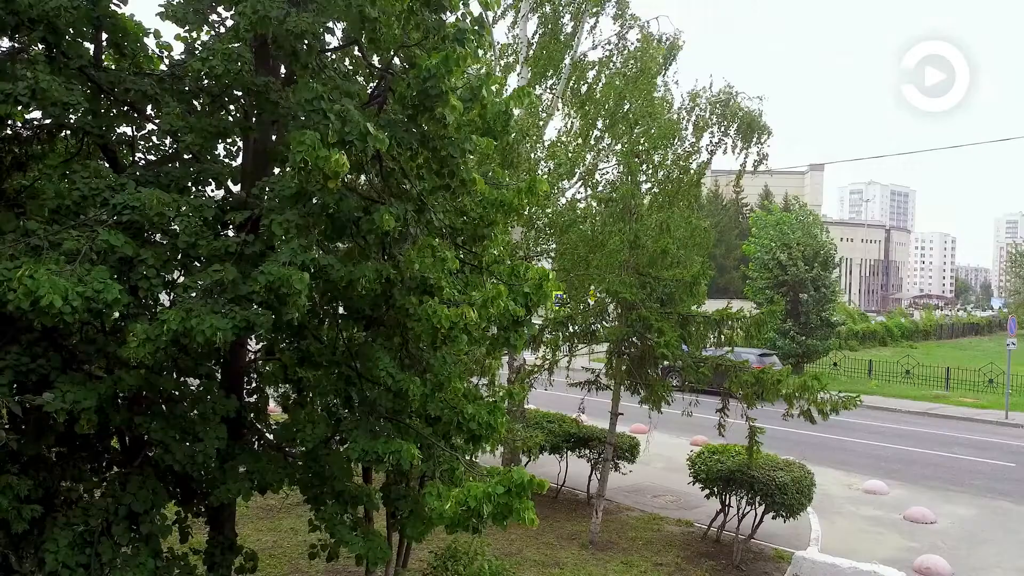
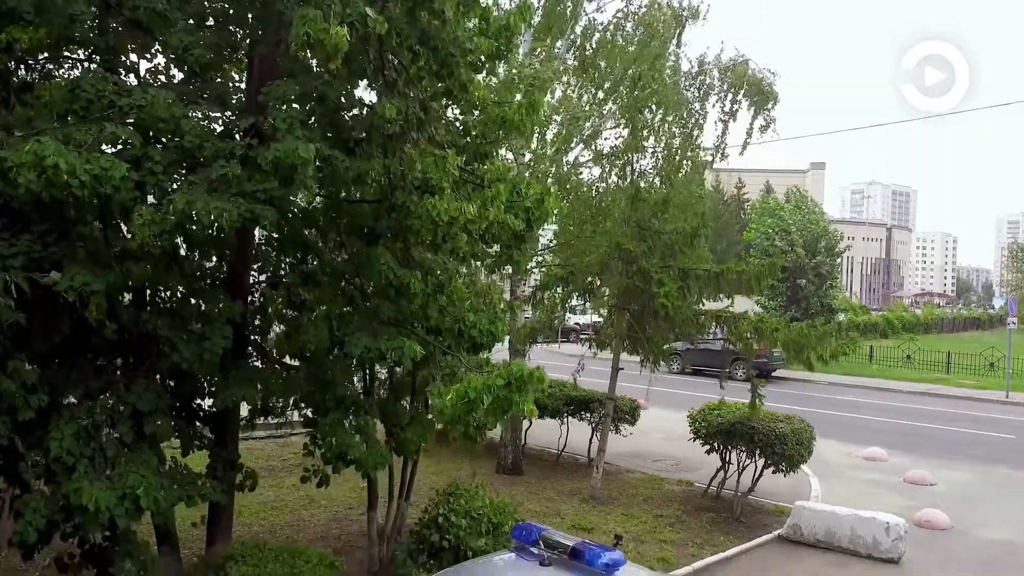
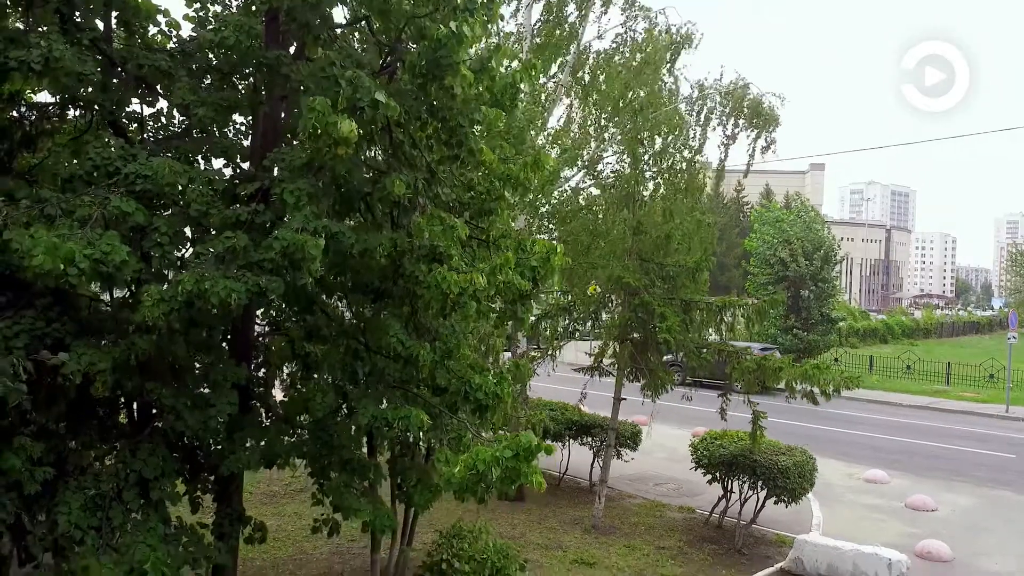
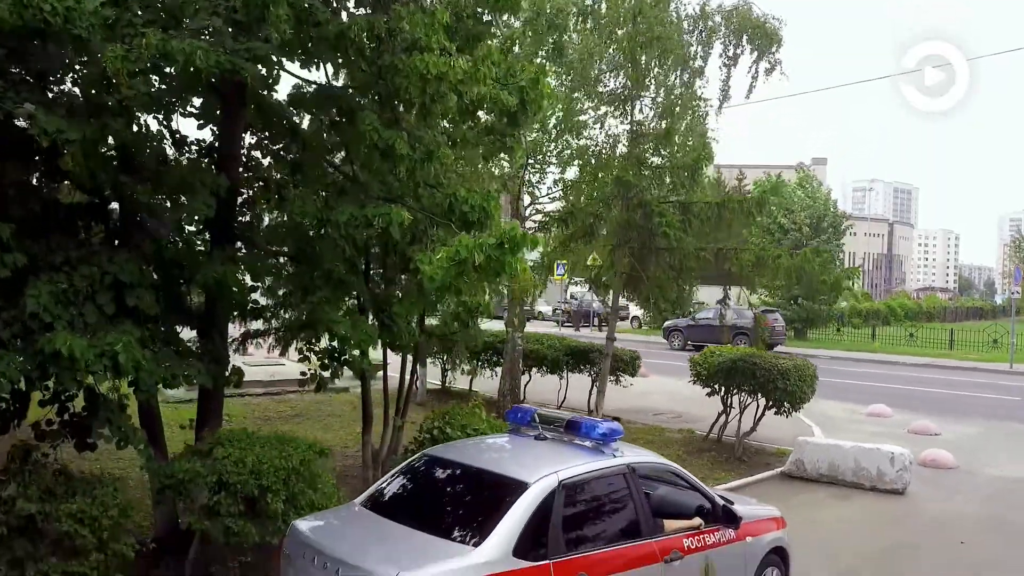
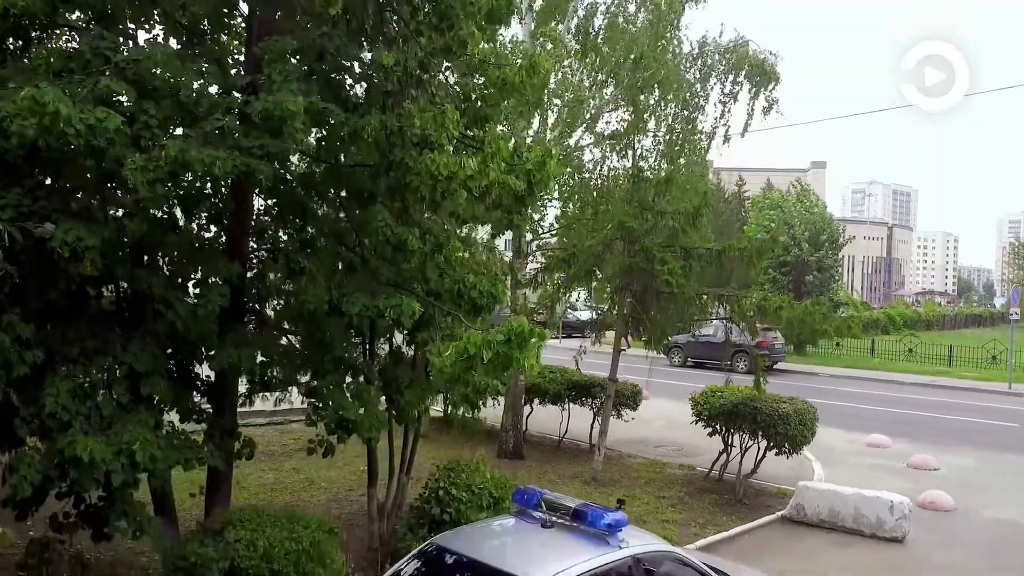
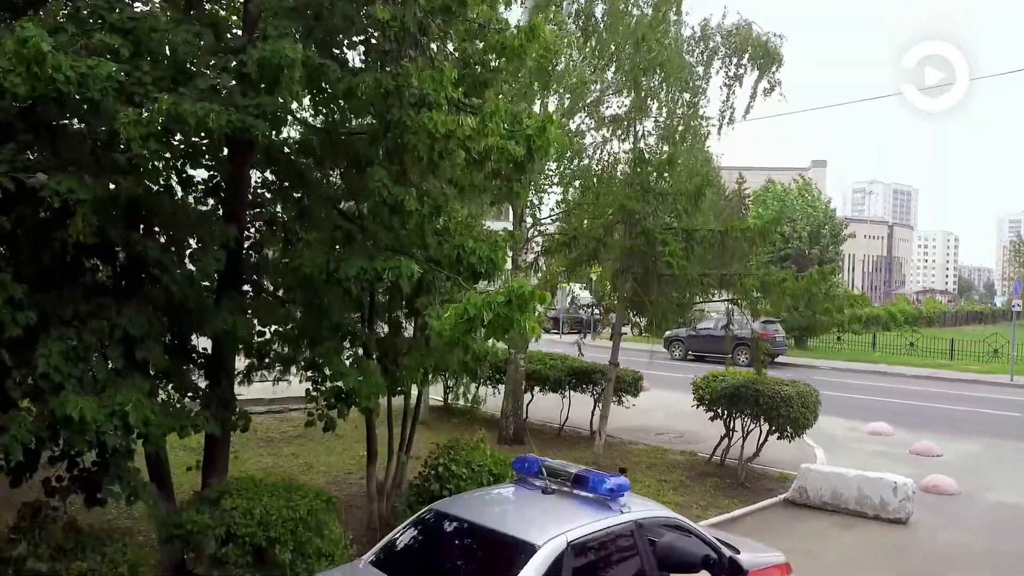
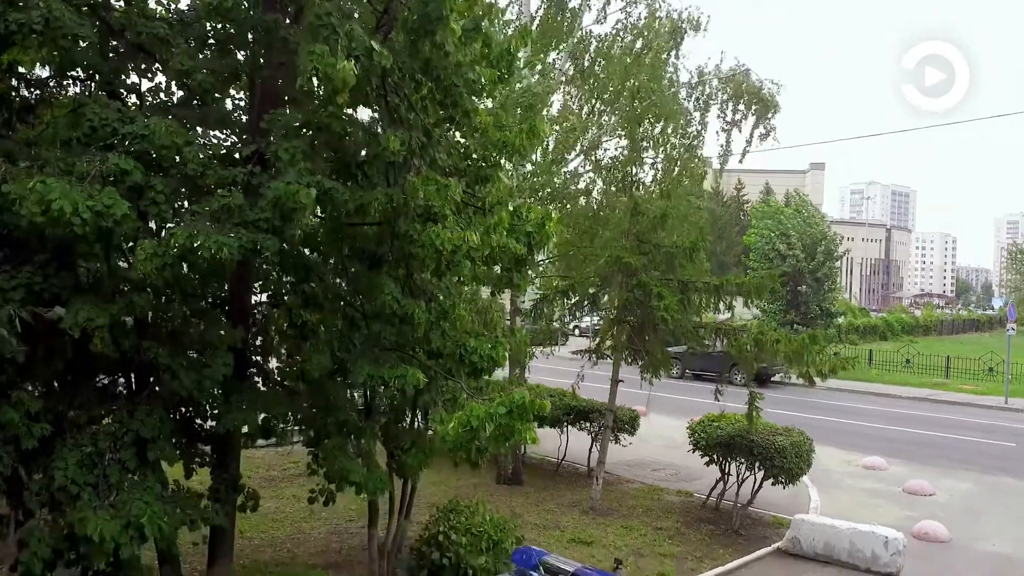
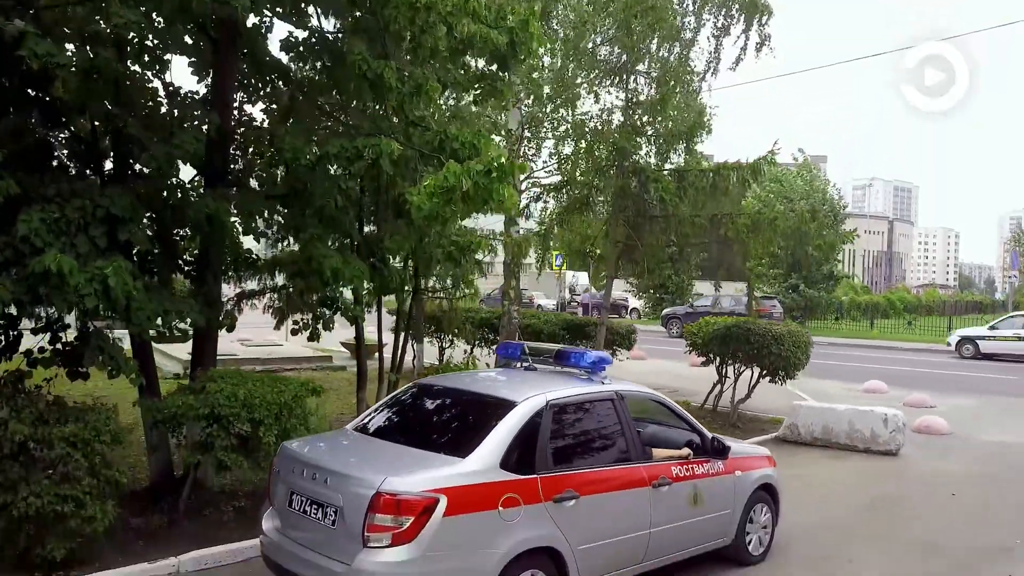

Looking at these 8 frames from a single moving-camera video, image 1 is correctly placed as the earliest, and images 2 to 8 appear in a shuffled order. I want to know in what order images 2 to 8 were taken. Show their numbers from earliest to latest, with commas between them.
3, 7, 2, 5, 6, 4, 8
